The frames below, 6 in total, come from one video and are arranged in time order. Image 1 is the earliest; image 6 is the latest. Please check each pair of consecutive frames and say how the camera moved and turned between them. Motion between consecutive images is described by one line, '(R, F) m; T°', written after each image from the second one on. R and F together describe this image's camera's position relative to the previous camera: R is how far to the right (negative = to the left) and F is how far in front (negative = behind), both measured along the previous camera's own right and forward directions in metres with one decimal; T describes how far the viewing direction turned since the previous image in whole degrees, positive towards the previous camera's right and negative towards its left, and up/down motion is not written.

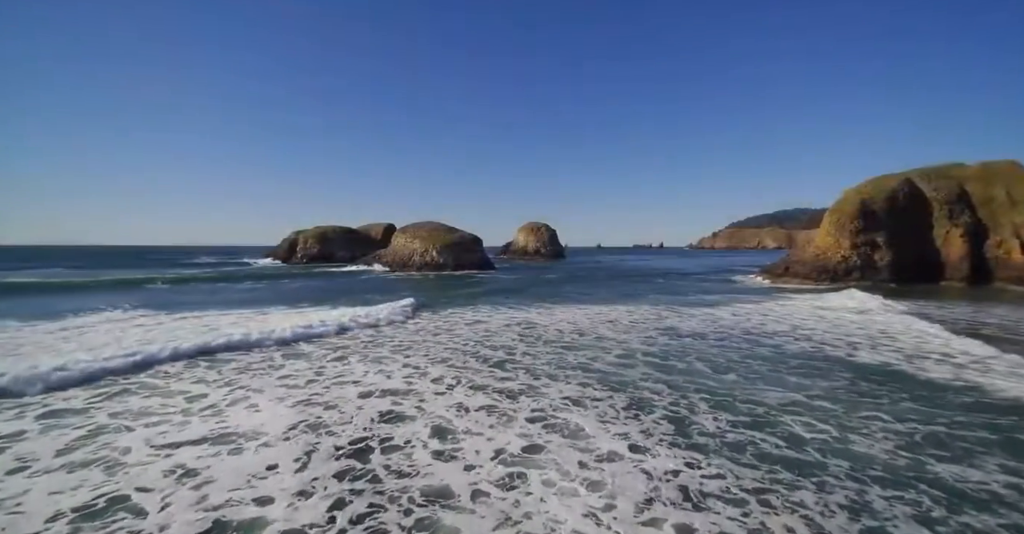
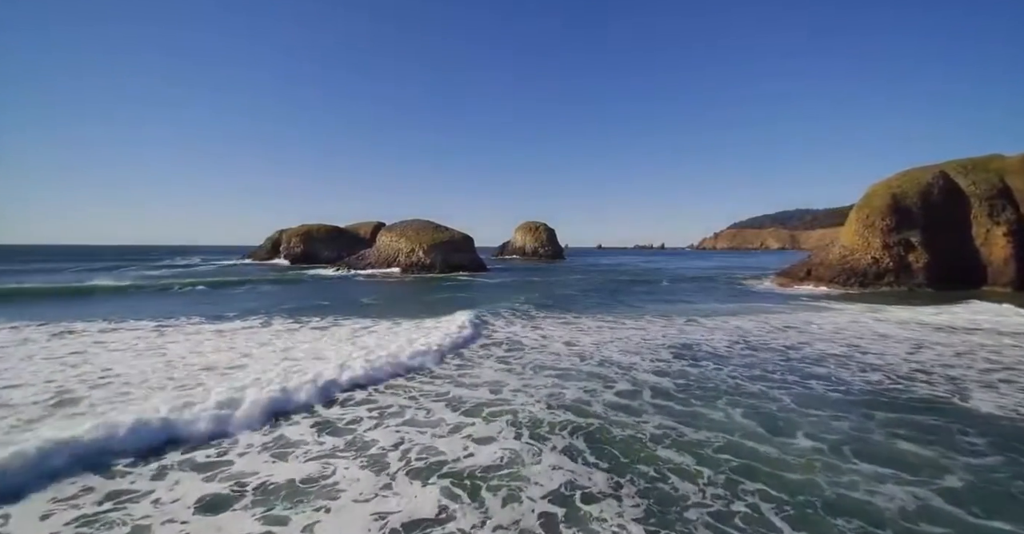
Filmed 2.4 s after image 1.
(+0.5, +3.5) m; 0°
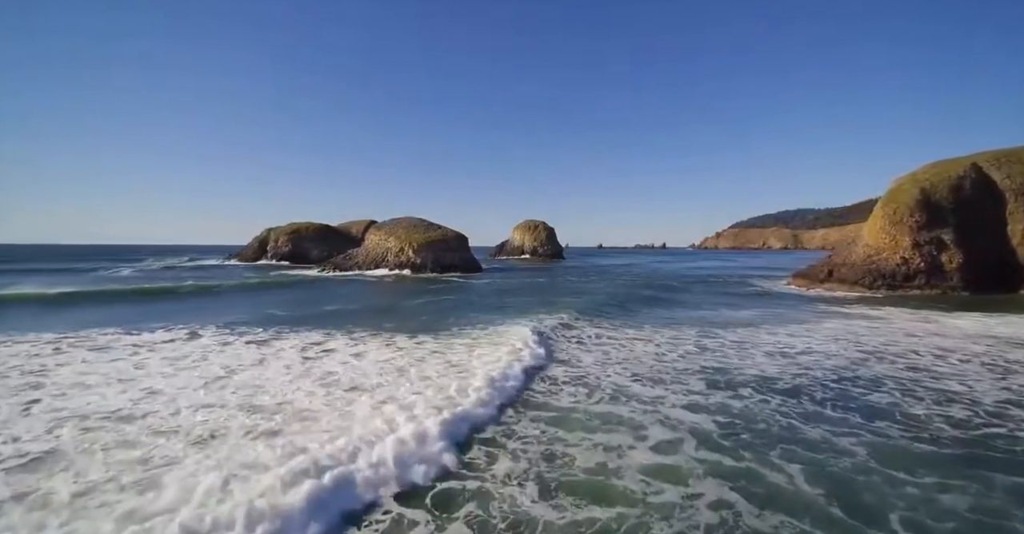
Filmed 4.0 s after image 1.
(+0.3, +2.6) m; 0°
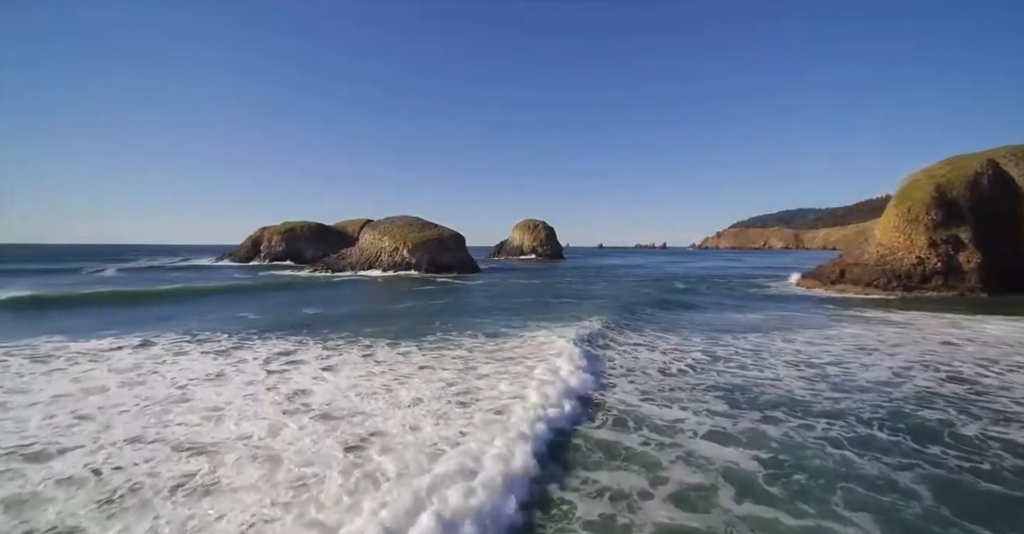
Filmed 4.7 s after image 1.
(+0.1, +1.2) m; 0°
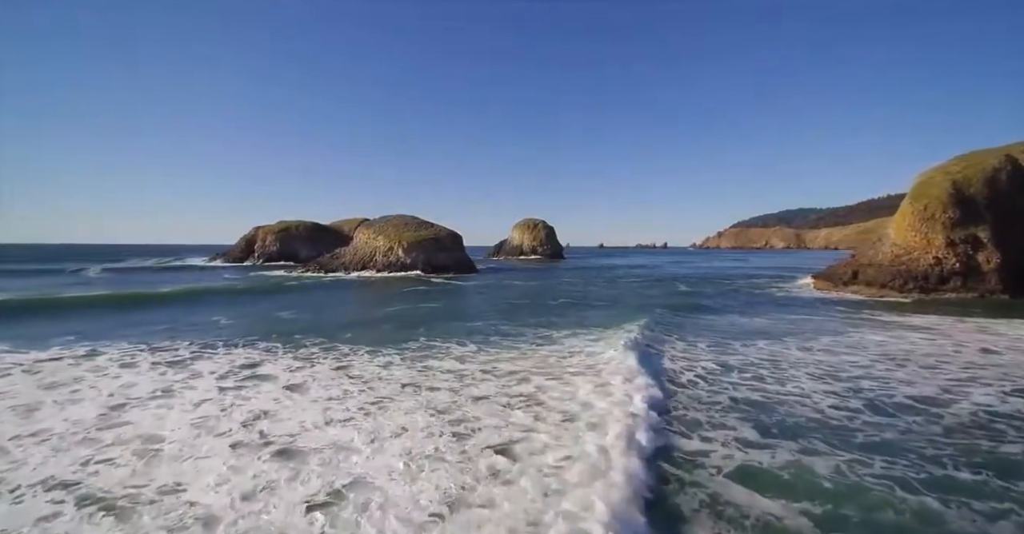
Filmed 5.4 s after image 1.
(+0.1, +1.2) m; 0°
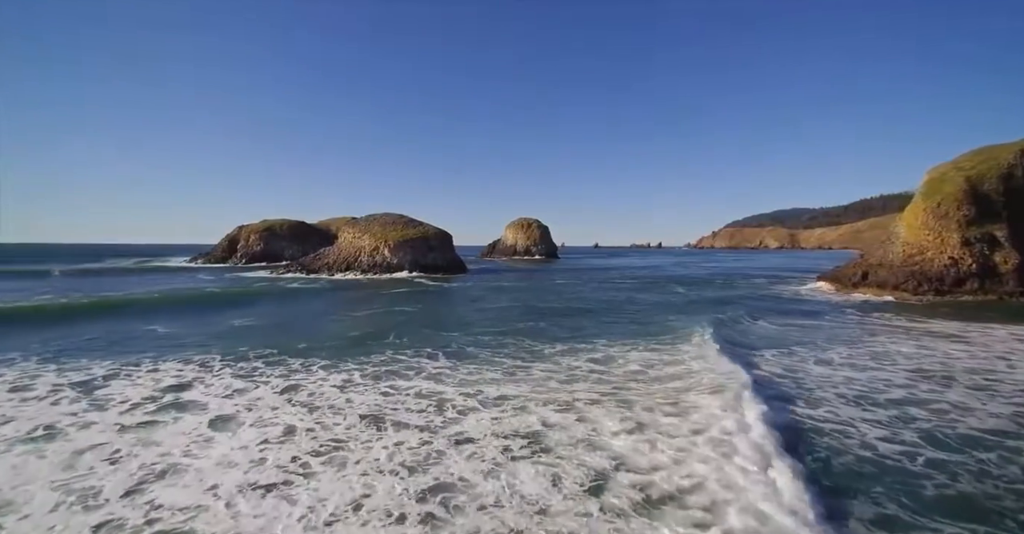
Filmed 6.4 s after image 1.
(+0.2, +1.6) m; +1°
